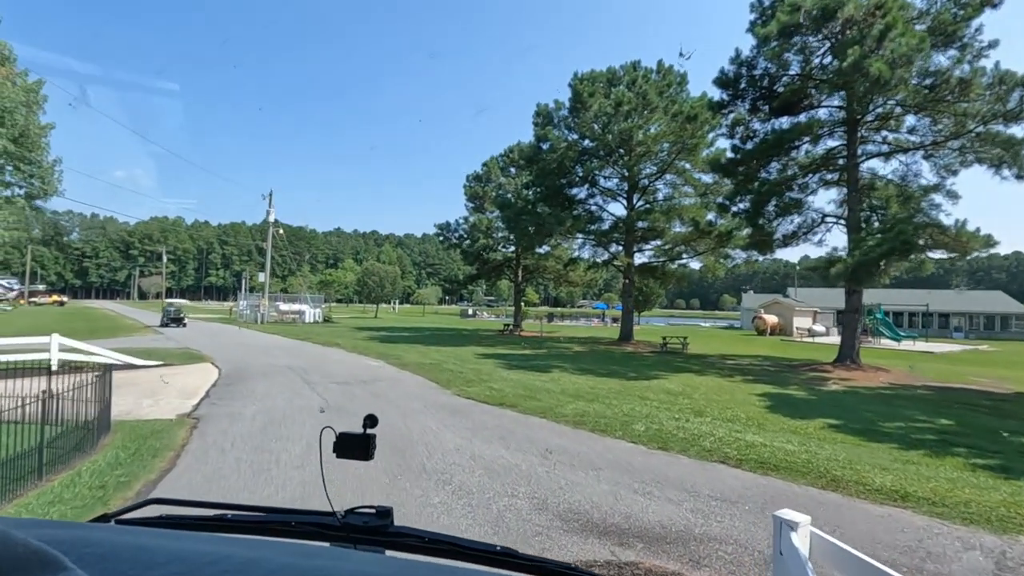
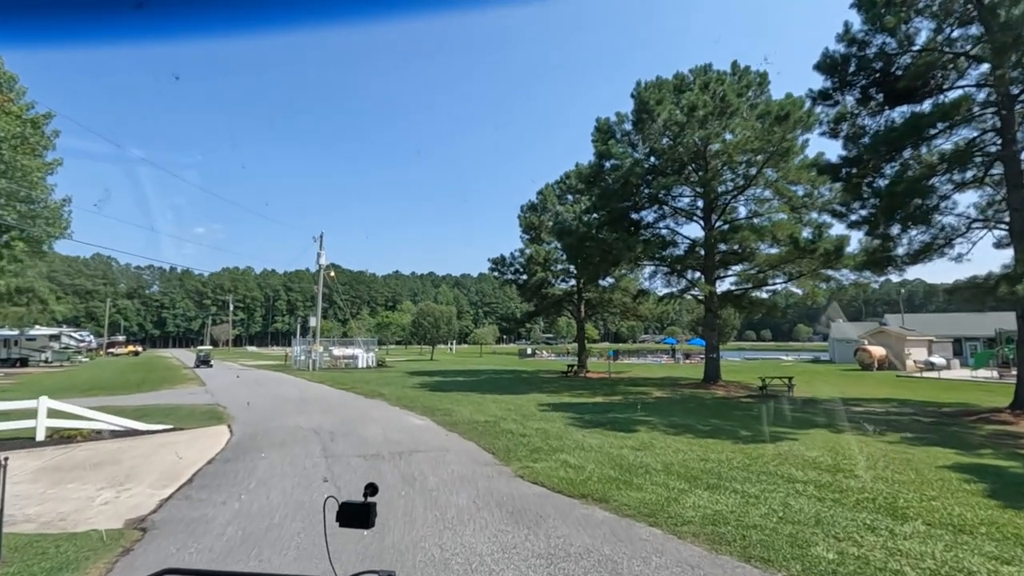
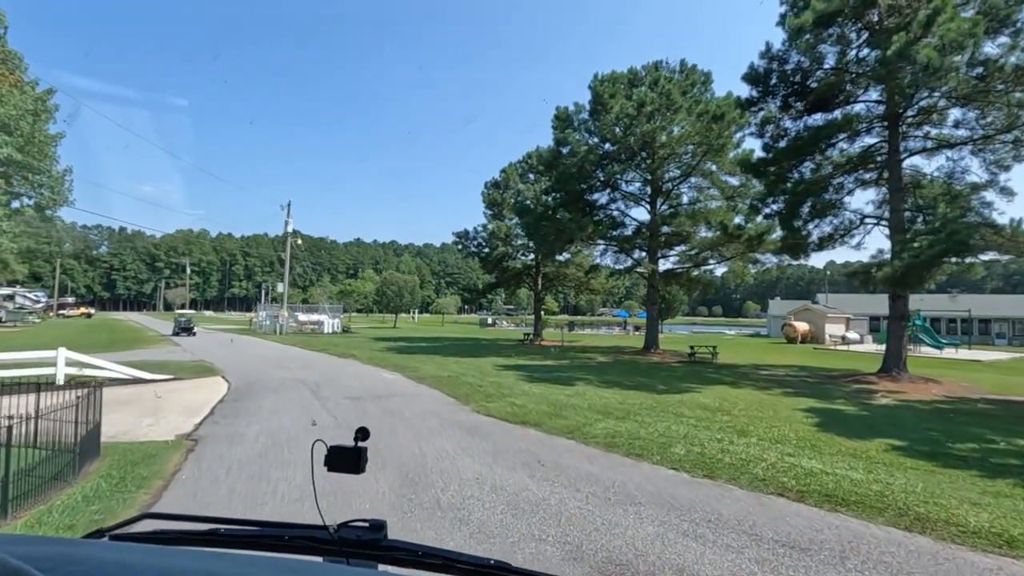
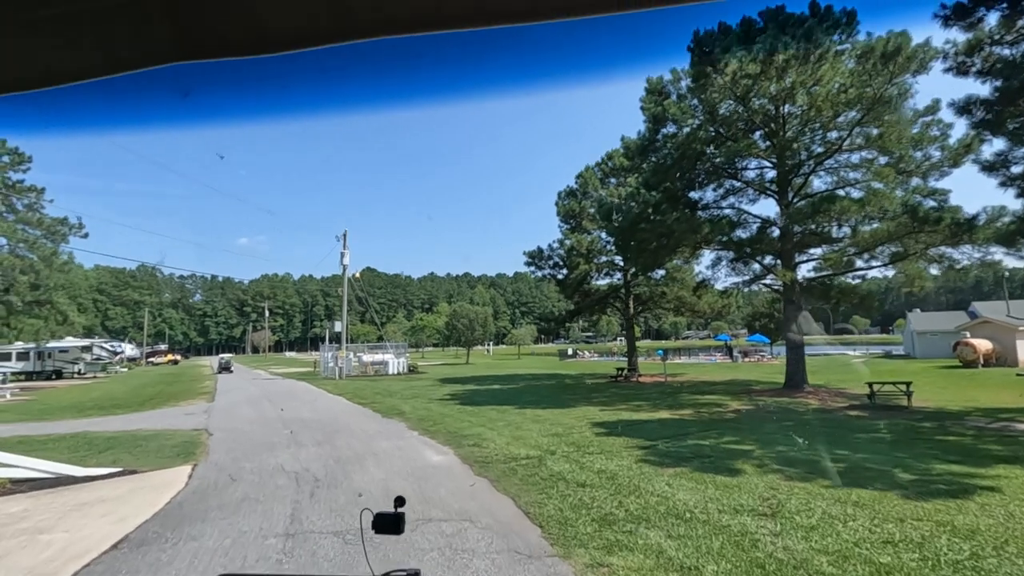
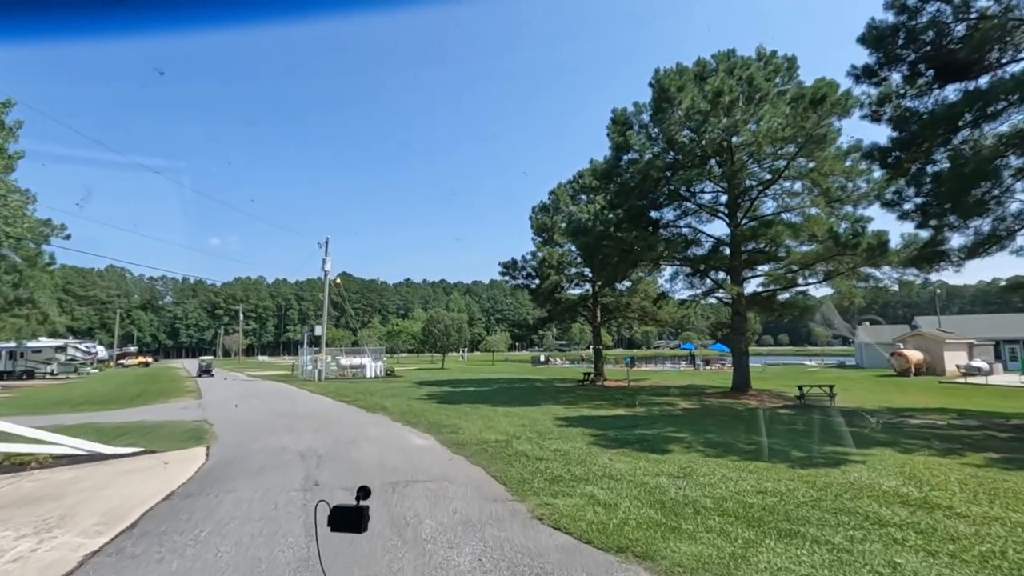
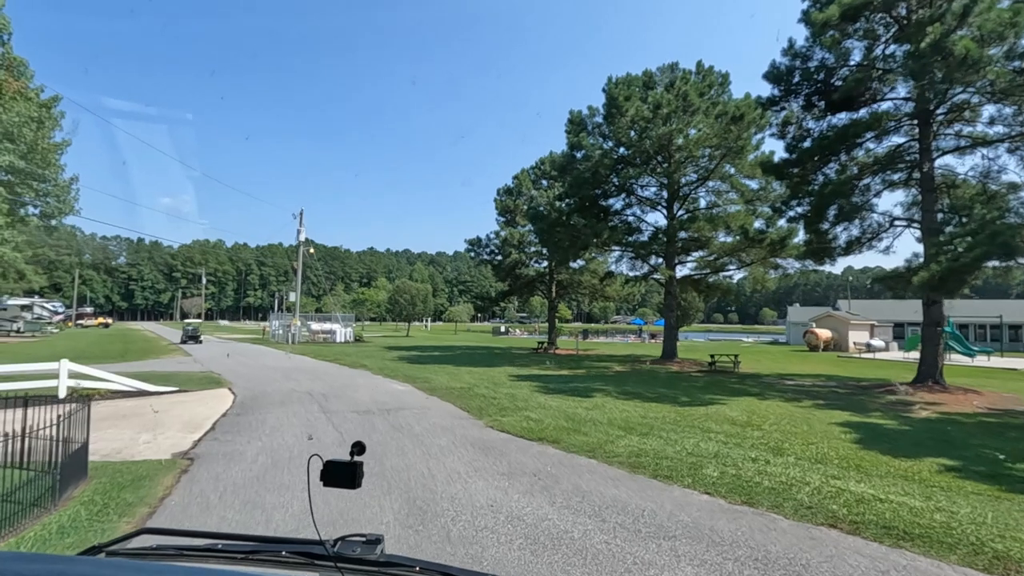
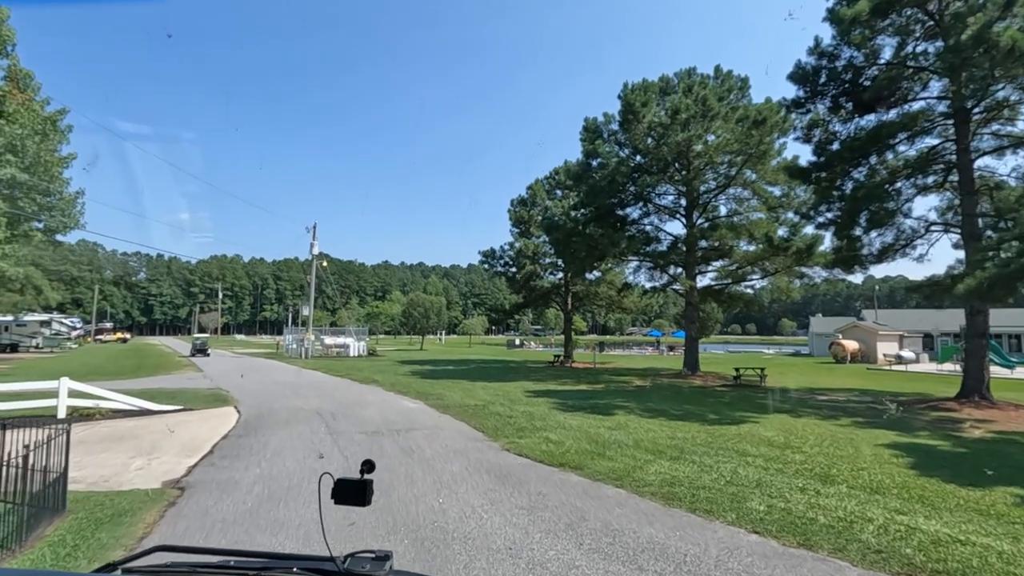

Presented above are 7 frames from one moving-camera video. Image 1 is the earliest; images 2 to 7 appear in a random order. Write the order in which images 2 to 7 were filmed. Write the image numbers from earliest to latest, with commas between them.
3, 6, 7, 2, 5, 4
